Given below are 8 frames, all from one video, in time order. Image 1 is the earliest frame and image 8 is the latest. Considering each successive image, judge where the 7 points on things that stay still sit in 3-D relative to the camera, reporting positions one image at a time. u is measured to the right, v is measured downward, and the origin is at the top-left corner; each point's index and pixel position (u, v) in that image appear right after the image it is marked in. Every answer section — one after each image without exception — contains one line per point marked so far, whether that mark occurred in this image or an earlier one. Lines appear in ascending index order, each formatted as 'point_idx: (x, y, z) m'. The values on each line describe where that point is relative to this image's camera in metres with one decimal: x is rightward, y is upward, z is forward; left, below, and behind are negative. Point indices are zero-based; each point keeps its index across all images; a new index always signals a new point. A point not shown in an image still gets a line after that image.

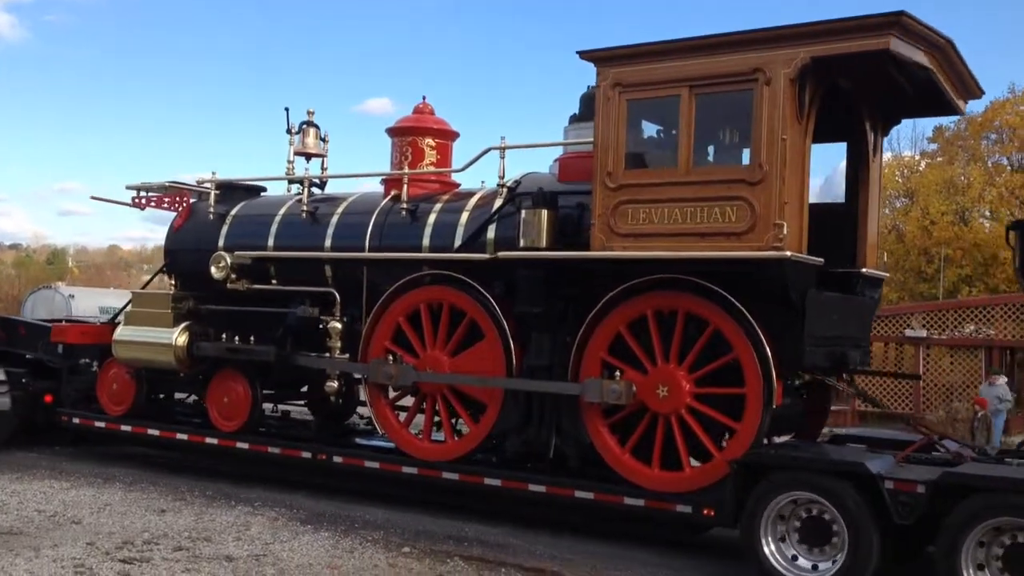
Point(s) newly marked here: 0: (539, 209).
0: (+0.2, +0.5, +6.6) m
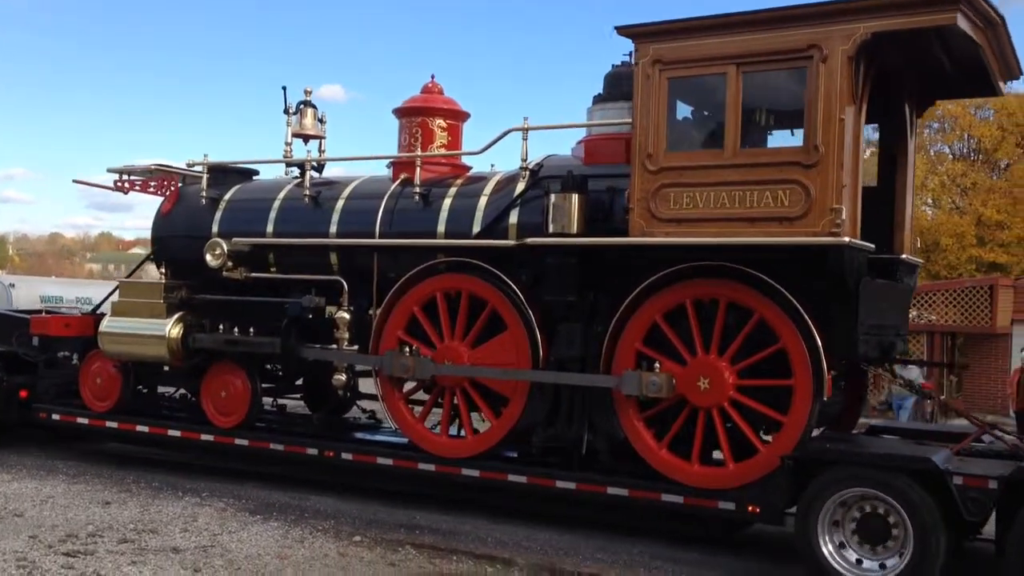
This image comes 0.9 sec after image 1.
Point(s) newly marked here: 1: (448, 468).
0: (+0.4, +0.6, +6.3) m
1: (-0.4, -1.2, +6.8) m
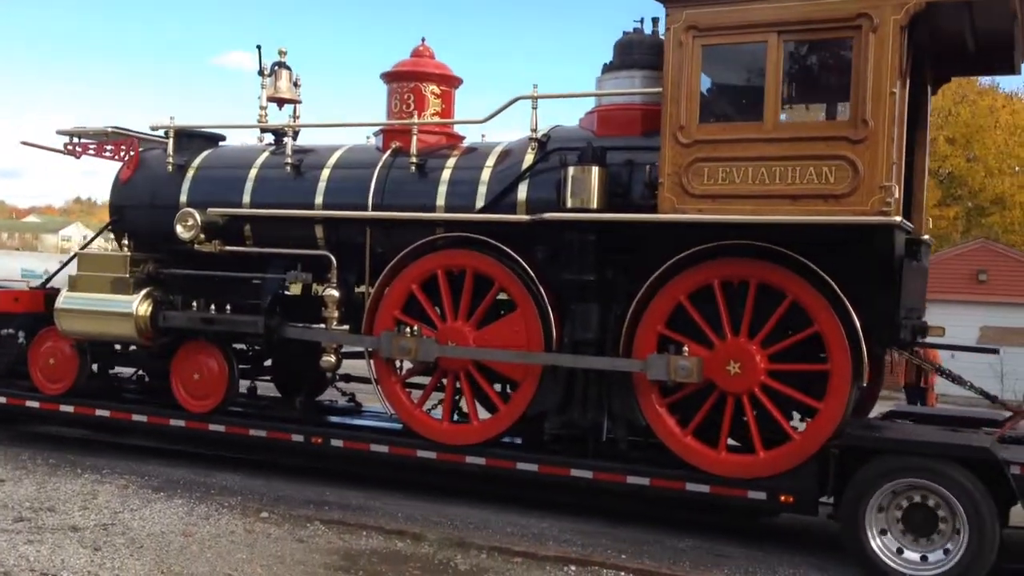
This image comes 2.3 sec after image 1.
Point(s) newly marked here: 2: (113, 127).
0: (+0.5, +0.7, +5.9) m
1: (-0.4, -1.1, +6.4) m
2: (-3.2, +1.3, +8.0) m
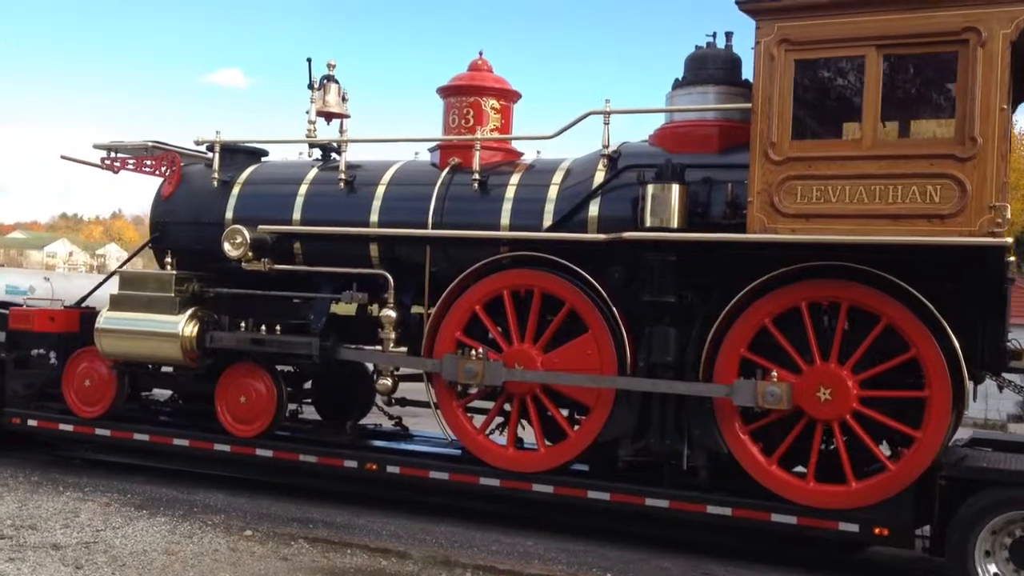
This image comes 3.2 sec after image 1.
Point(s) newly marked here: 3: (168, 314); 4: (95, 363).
0: (+0.9, +0.6, +5.7) m
1: (0.0, -1.2, +6.1) m
2: (-2.8, +1.1, +7.8) m
3: (-2.4, -0.2, +7.2) m
4: (-3.2, -0.6, +7.7) m
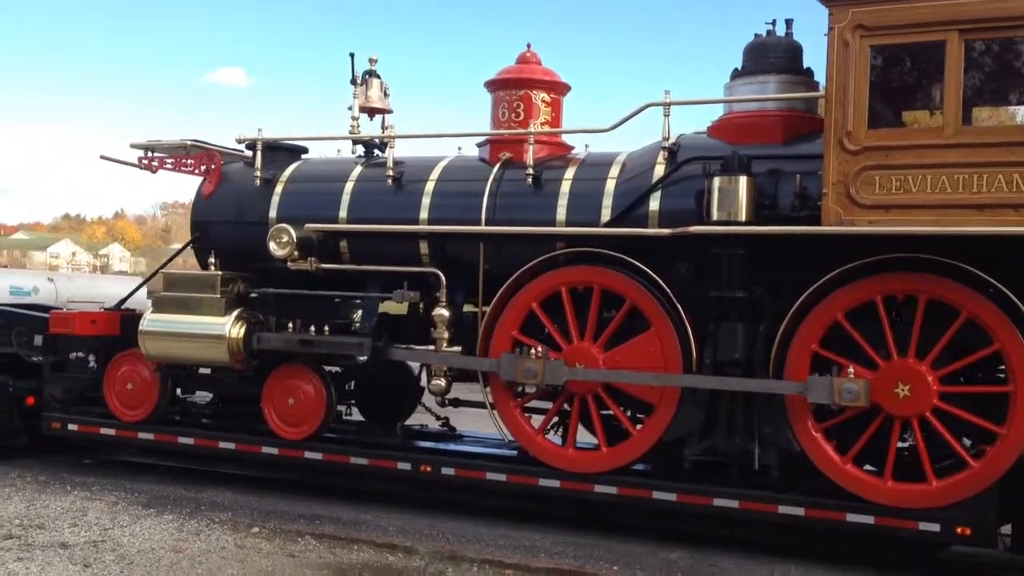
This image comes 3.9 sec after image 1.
0: (+1.2, +0.6, +5.5) m
1: (+0.4, -1.2, +6.0) m
2: (-2.4, +1.1, +7.7) m
3: (-2.1, -0.2, +7.0) m
4: (-2.8, -0.6, +7.6) m
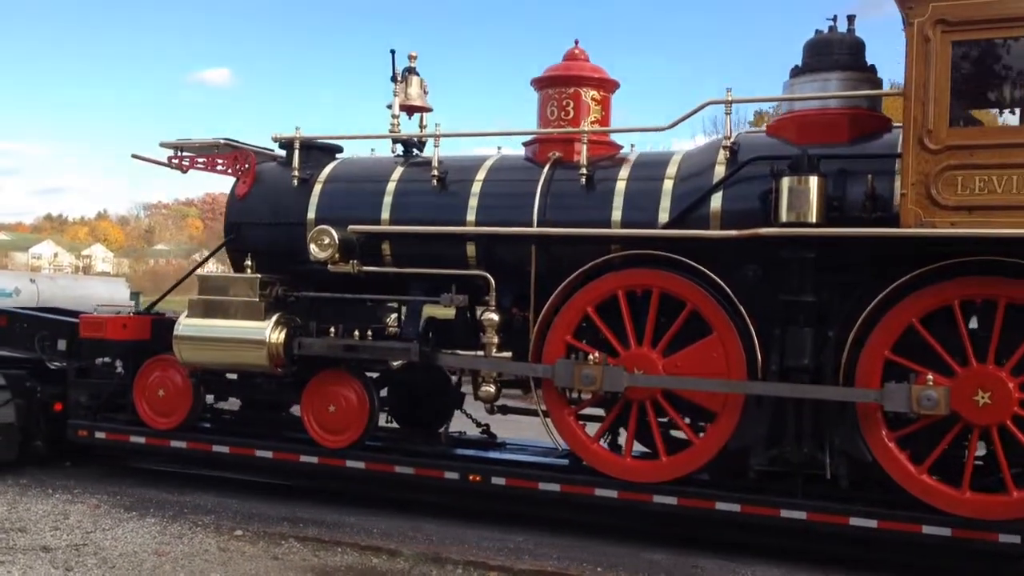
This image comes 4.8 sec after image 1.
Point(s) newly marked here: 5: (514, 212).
0: (+1.6, +0.6, +5.4) m
1: (+0.7, -1.2, +5.8) m
2: (-2.1, +1.1, +7.4) m
3: (-1.8, -0.2, +6.8) m
4: (-2.5, -0.6, +7.4) m
5: (0.0, +0.5, +6.4) m
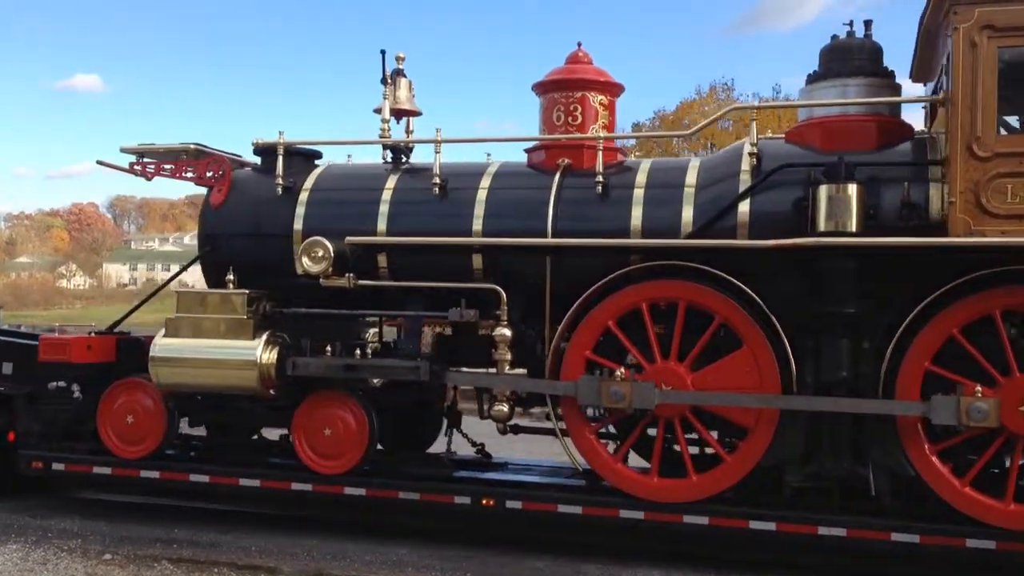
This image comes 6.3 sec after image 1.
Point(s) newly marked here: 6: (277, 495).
0: (+1.7, +0.5, +5.2) m
1: (+0.9, -1.3, +5.6) m
2: (-2.2, +1.0, +6.9) m
3: (-1.7, -0.3, +6.3) m
4: (-2.5, -0.7, +6.8) m
5: (+0.1, +0.4, +6.1) m
6: (-1.5, -1.3, +6.4) m
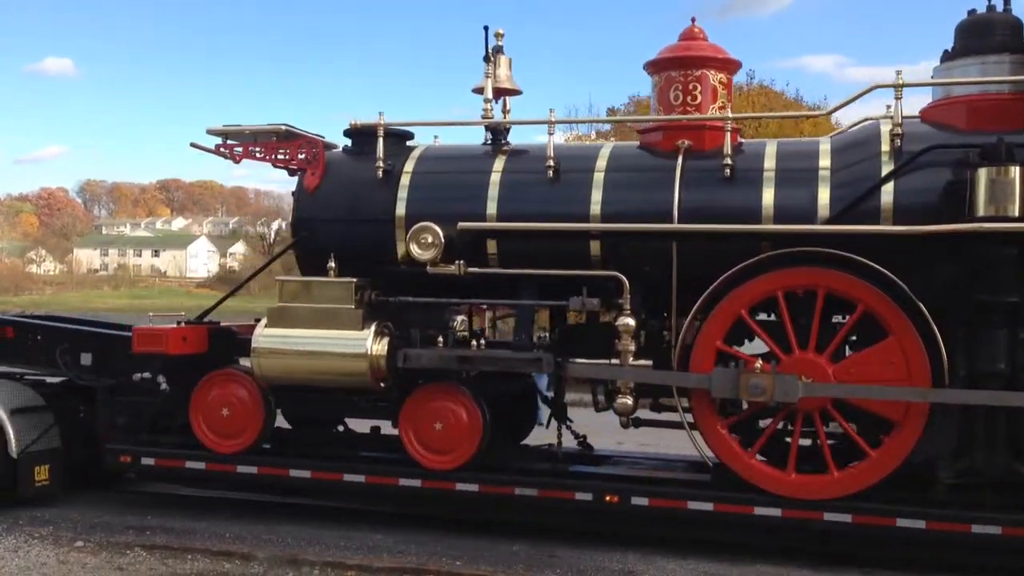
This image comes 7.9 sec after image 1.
0: (+2.5, +0.6, +5.0) m
1: (+1.6, -1.2, +5.3) m
2: (-1.4, +1.1, +6.6) m
3: (-1.0, -0.3, +6.1) m
4: (-1.8, -0.7, +6.6) m
5: (+0.8, +0.5, +5.9) m
6: (-0.8, -1.2, +6.2) m
